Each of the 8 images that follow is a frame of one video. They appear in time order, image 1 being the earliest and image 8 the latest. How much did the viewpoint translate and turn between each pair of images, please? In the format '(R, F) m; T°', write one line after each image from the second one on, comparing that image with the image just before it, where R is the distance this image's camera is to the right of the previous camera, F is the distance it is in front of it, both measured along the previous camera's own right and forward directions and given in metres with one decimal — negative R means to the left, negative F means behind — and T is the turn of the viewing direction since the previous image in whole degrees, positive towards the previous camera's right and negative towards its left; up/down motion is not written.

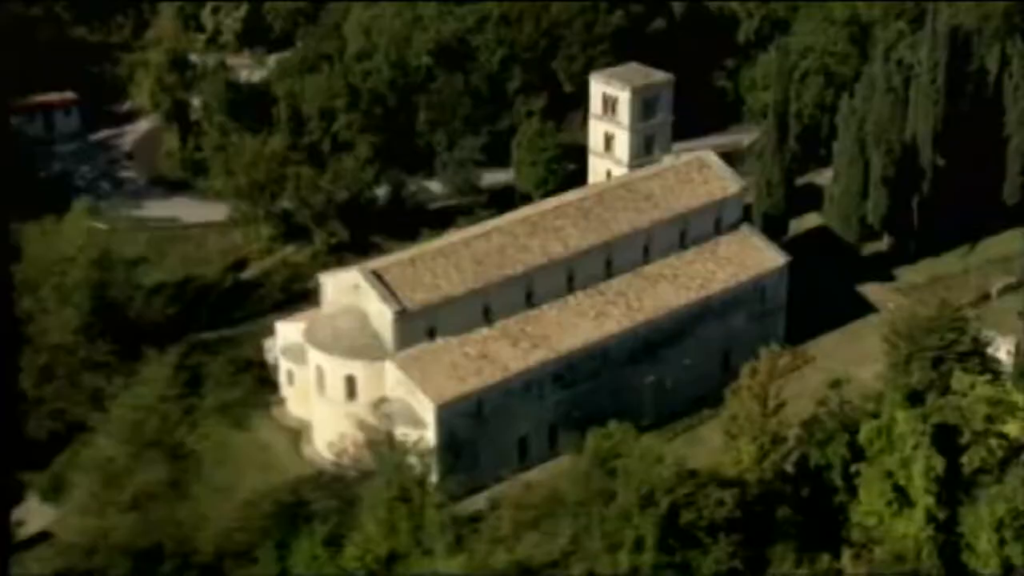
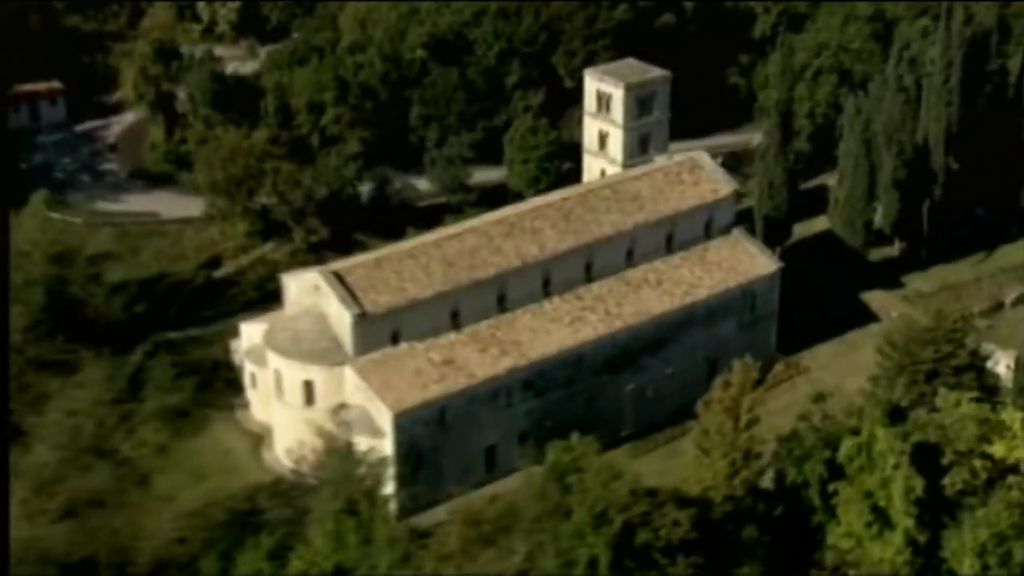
(+1.3, +1.0) m; -2°
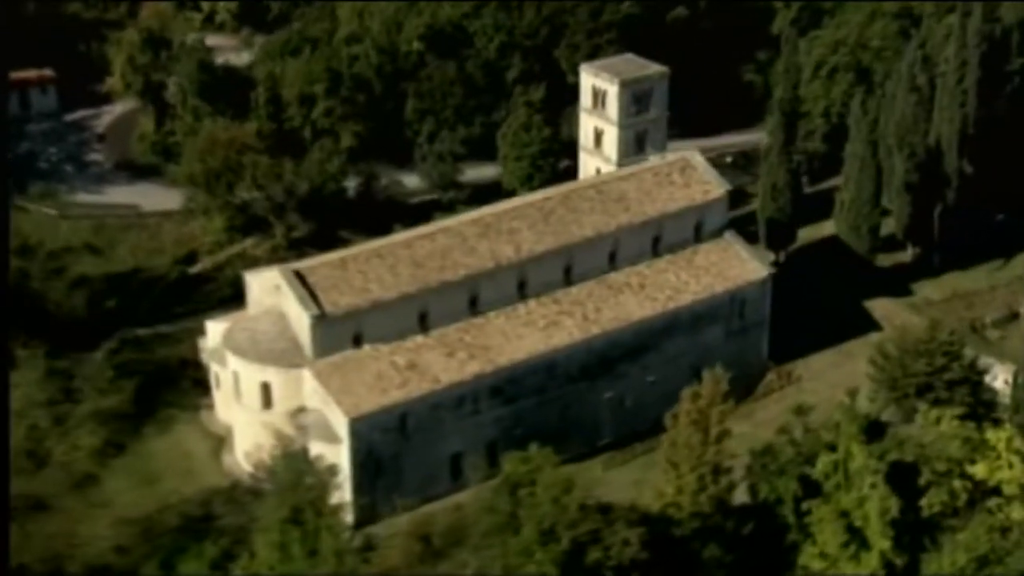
(+1.4, +0.9) m; -2°
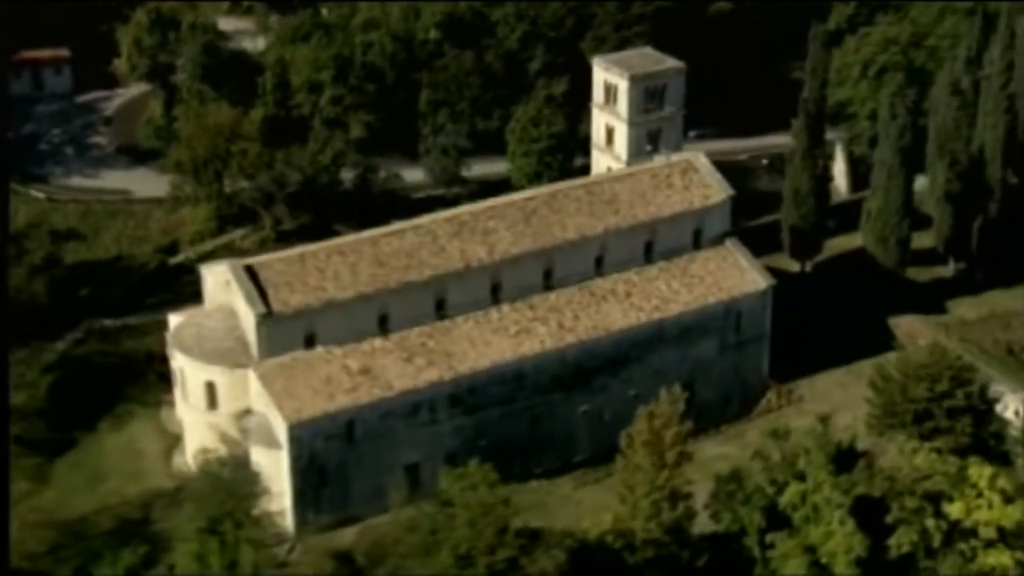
(+2.3, +1.4) m; -5°
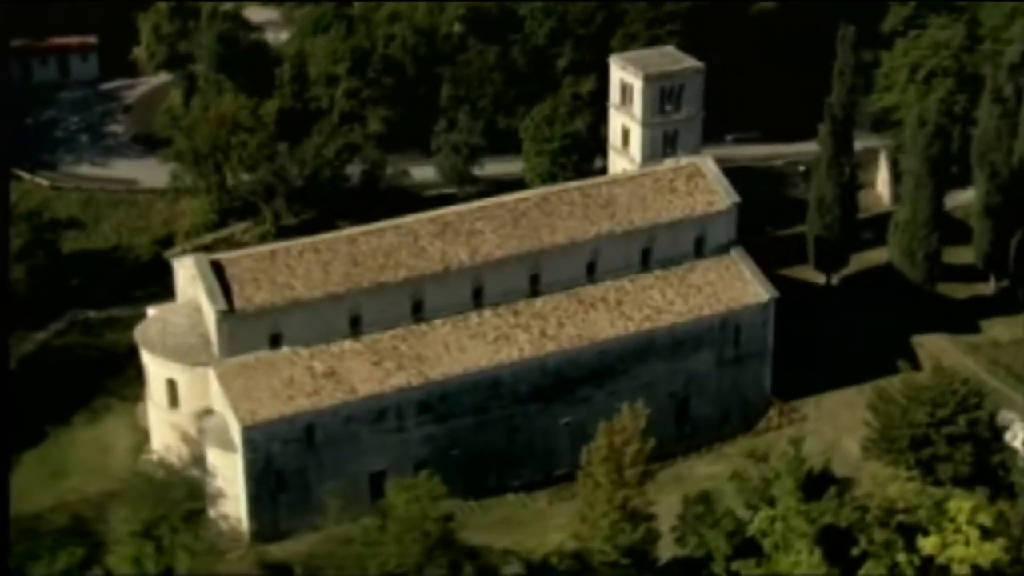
(+1.9, +1.0) m; -4°
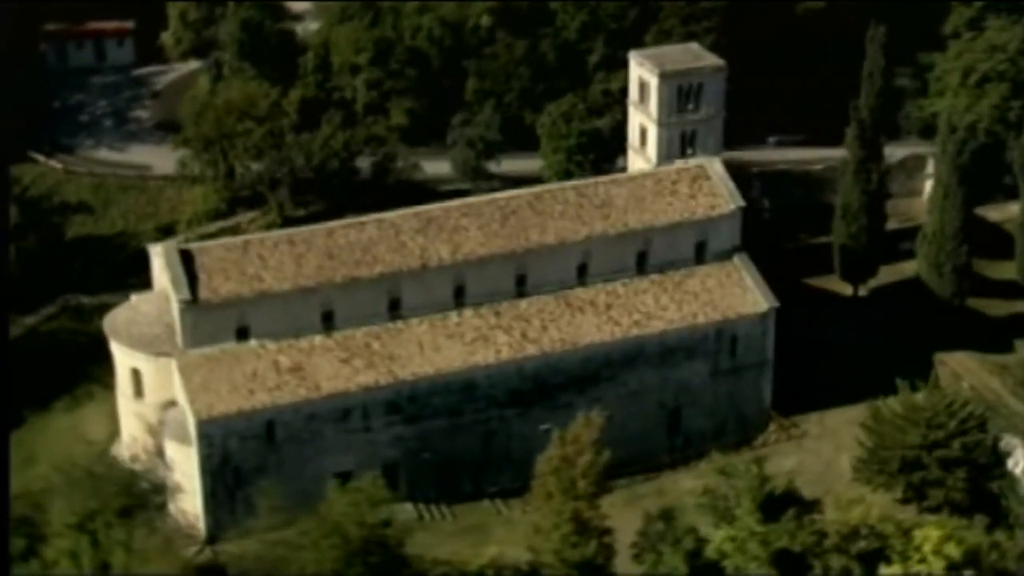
(+2.0, +0.8) m; -5°
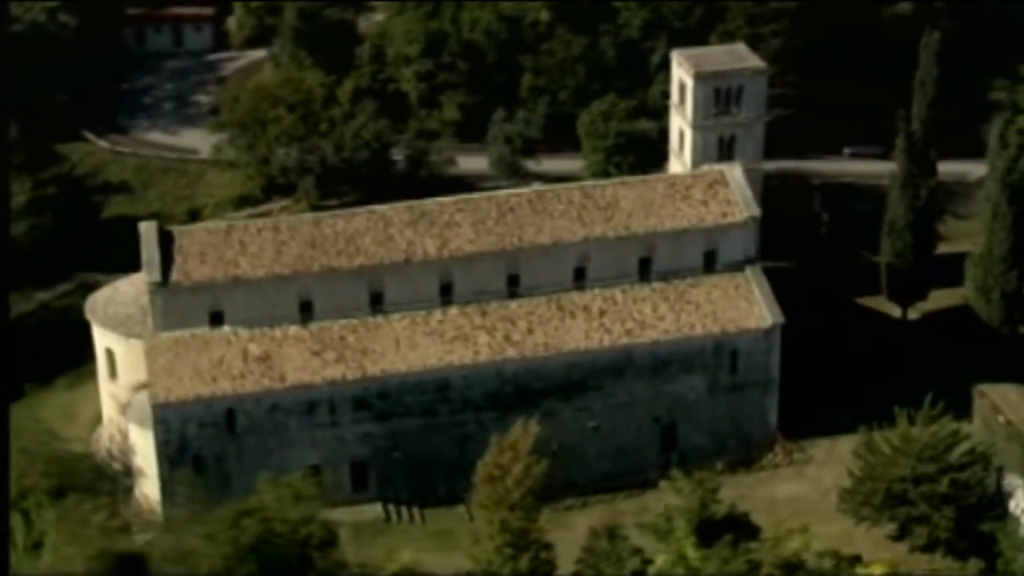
(+2.8, +0.9) m; -8°
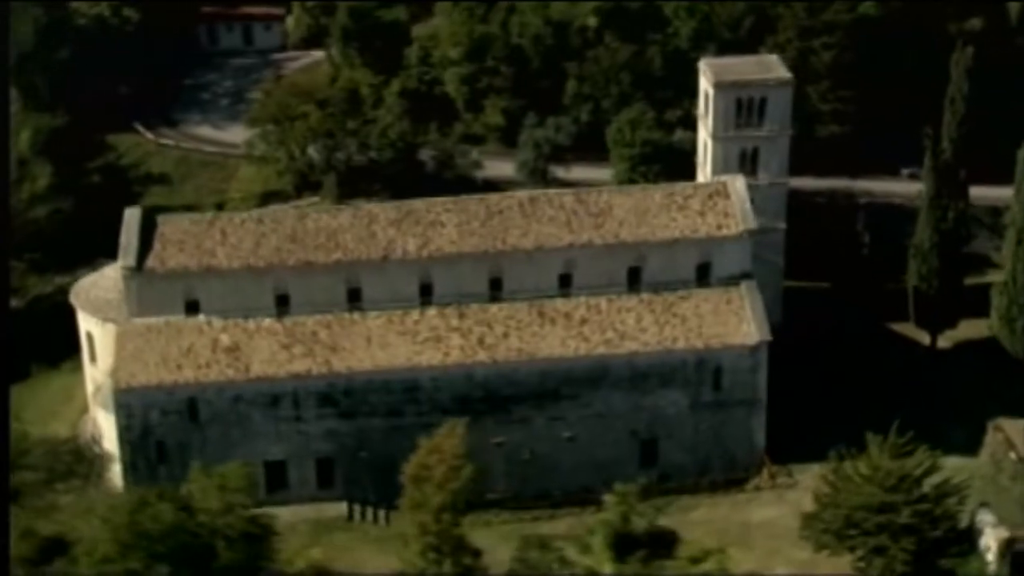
(+1.7, +0.5) m; -4°
